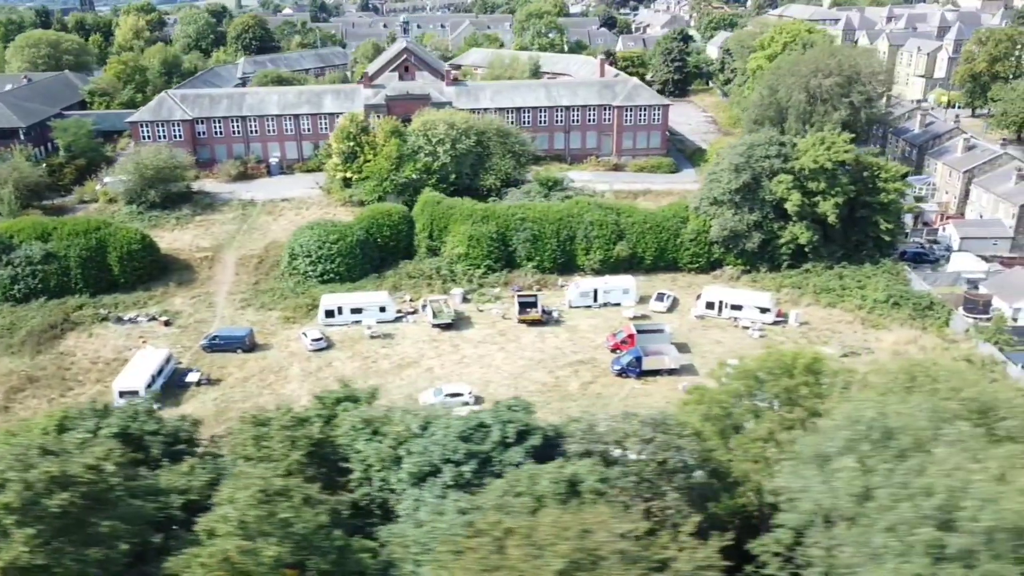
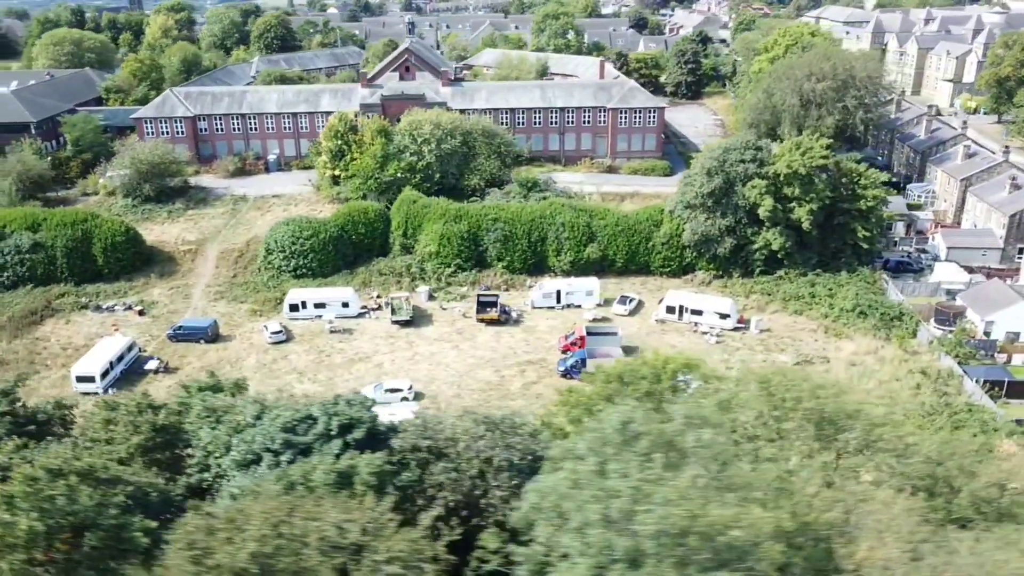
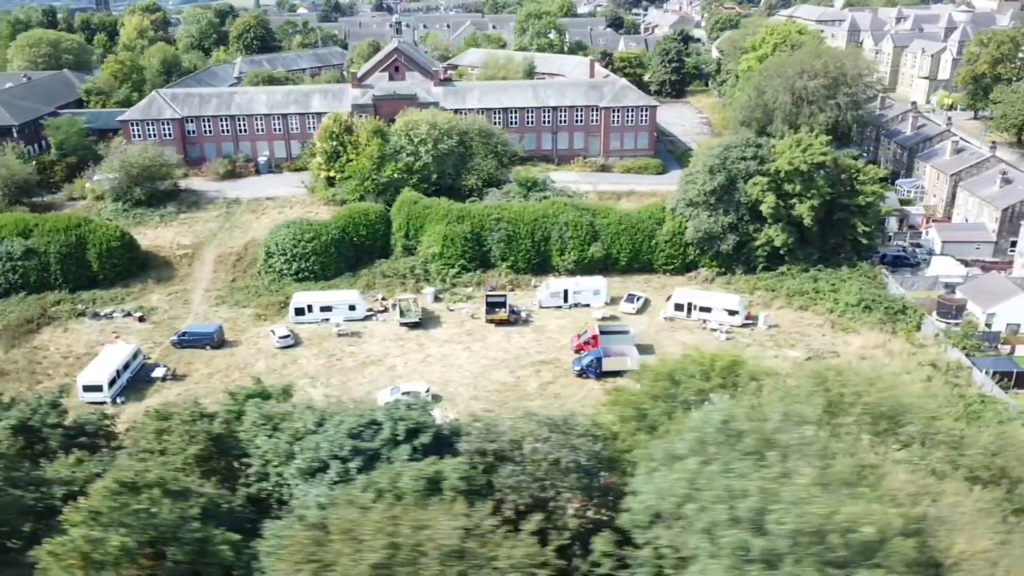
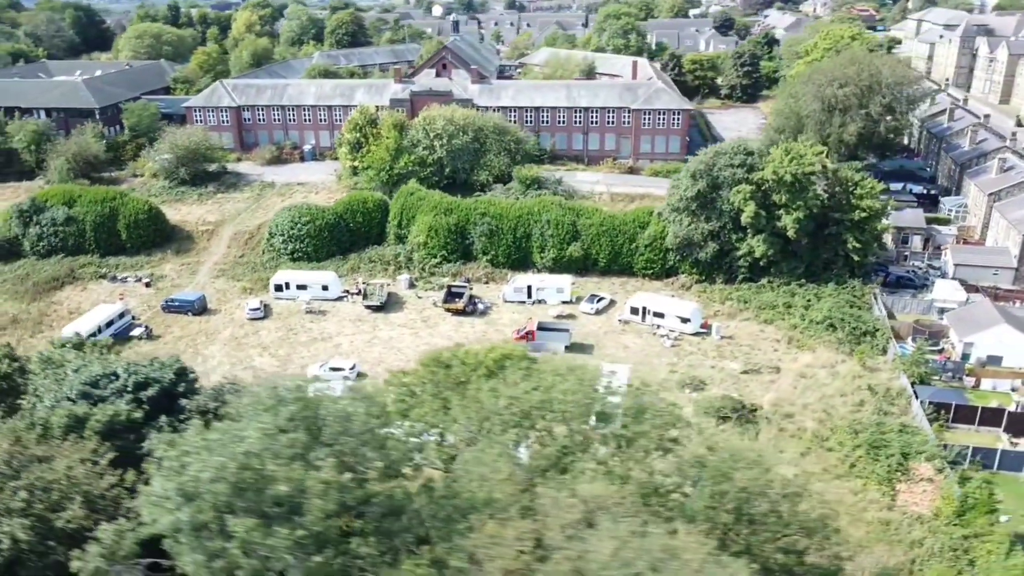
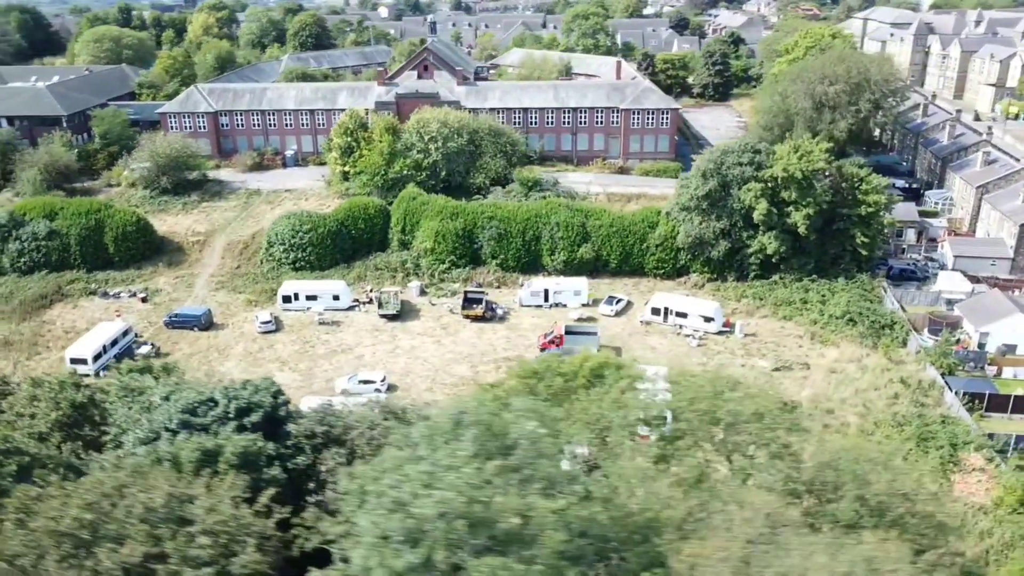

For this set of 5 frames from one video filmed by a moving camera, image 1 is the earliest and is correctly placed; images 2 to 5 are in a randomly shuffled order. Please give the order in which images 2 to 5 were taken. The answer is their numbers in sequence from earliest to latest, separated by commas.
3, 2, 5, 4
